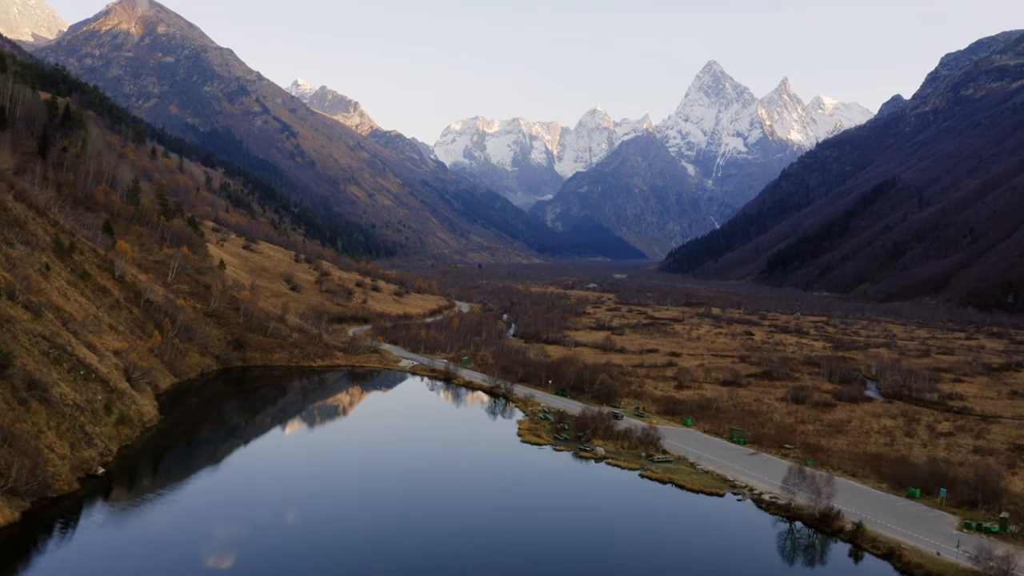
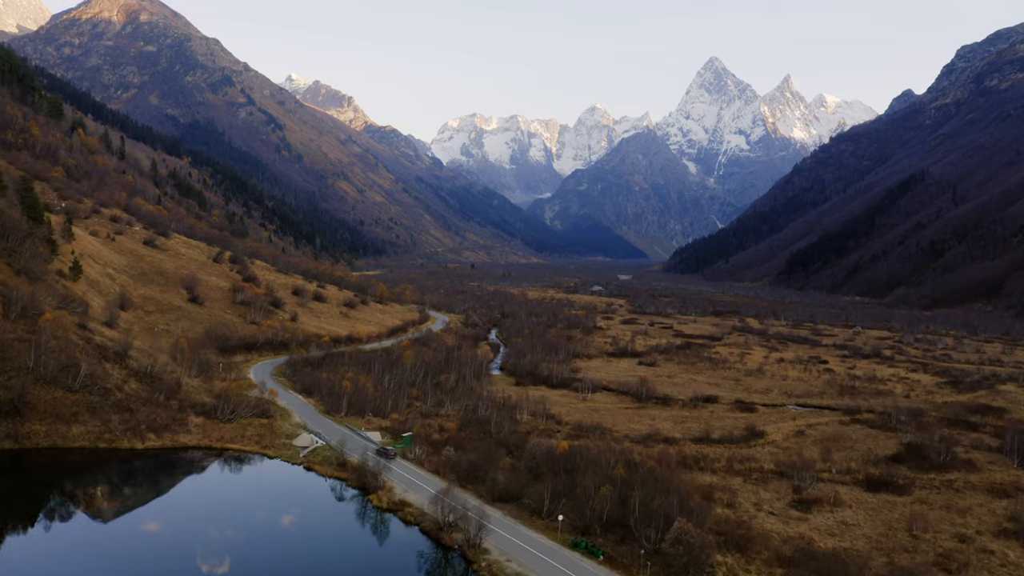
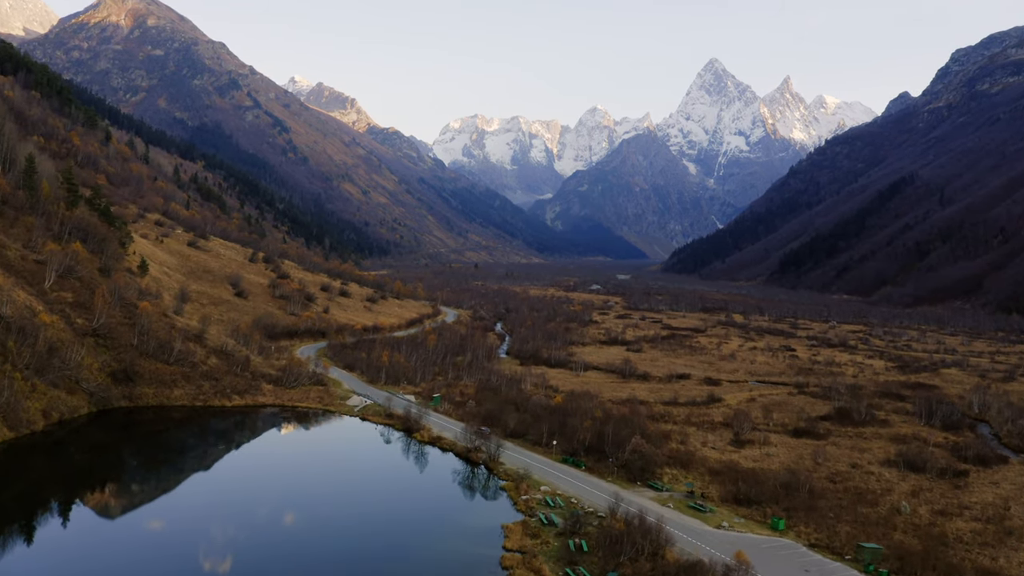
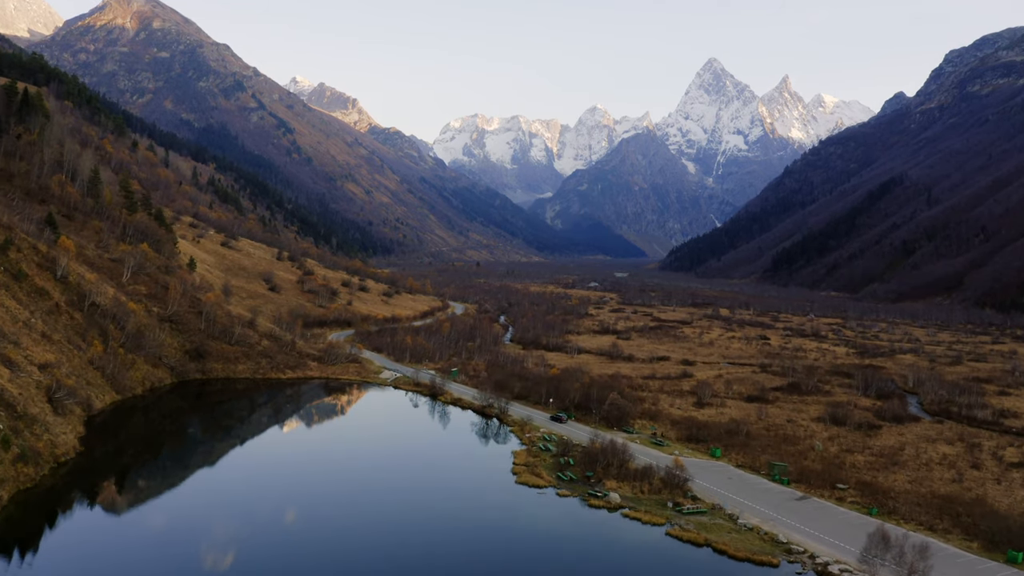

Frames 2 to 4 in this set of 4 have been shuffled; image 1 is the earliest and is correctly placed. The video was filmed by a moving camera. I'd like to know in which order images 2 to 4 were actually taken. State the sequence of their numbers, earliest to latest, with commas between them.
4, 3, 2
